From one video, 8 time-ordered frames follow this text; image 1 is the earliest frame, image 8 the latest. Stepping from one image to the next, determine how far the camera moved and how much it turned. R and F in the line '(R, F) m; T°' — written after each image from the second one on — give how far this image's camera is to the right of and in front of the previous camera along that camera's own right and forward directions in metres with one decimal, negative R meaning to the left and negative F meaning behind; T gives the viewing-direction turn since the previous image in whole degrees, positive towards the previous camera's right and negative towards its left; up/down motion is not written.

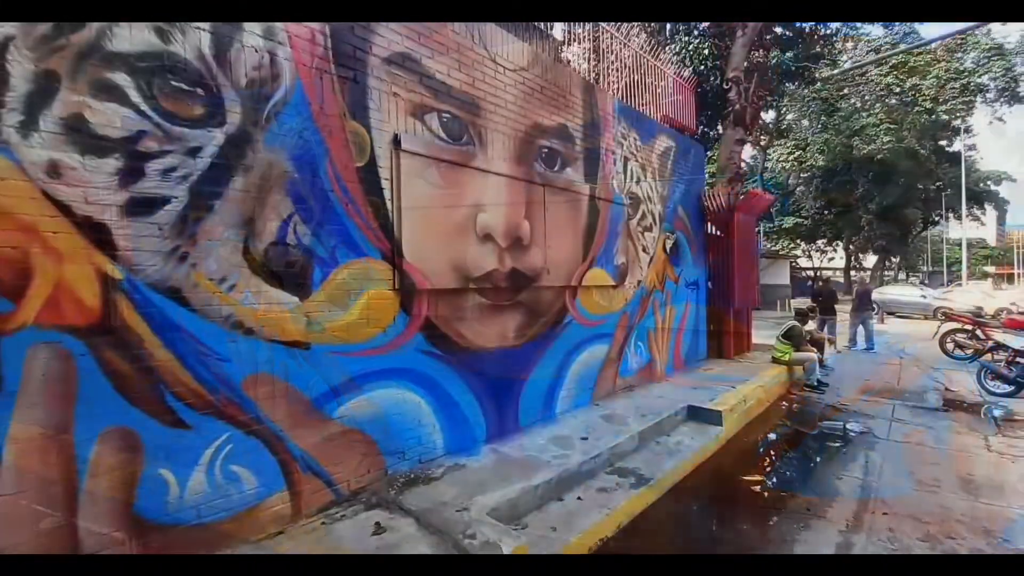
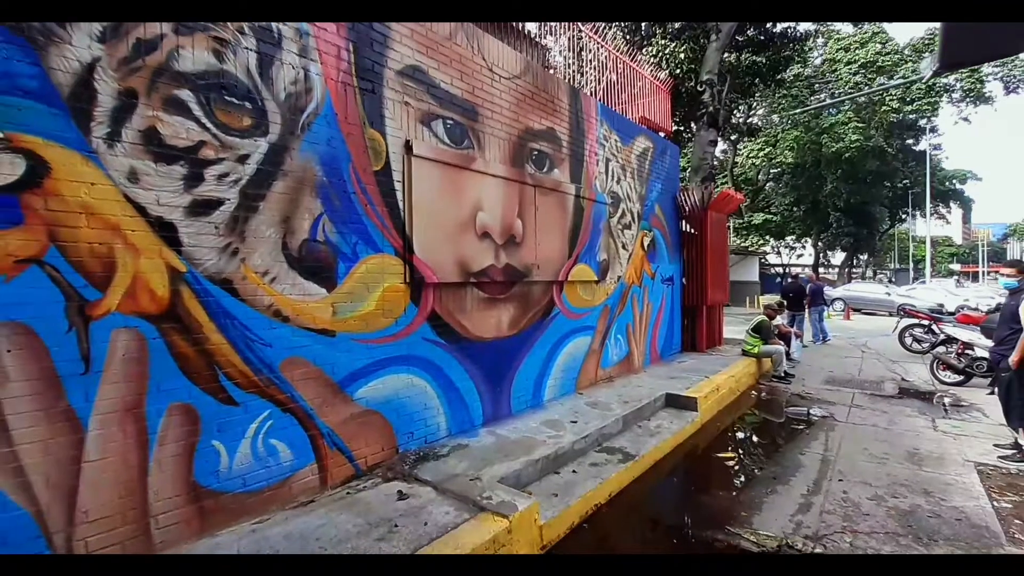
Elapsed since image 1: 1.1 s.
(-0.2, -0.4) m; +2°
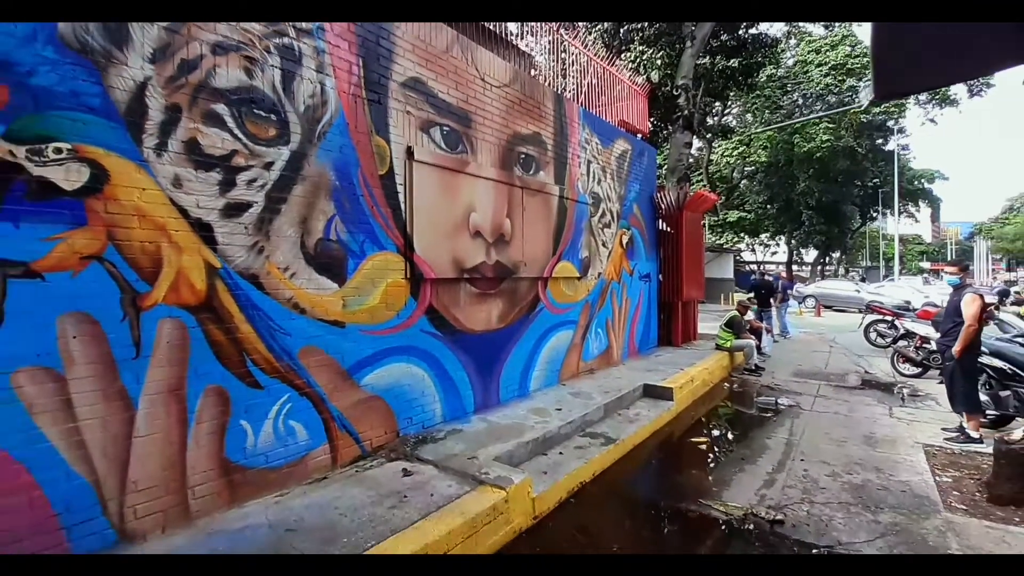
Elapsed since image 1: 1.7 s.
(-0.1, -0.4) m; +2°
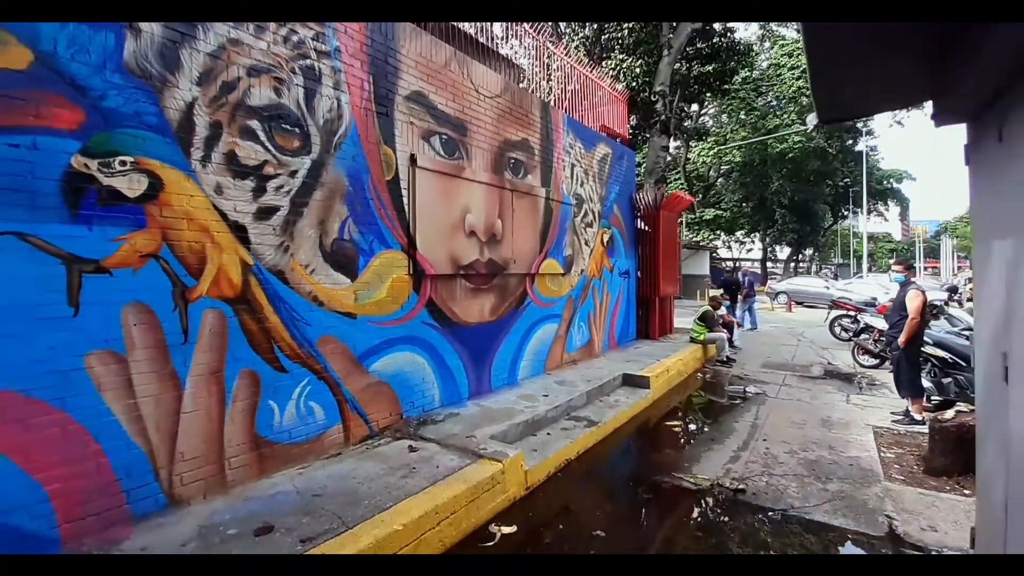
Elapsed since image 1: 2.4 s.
(-0.1, -0.4) m; +2°
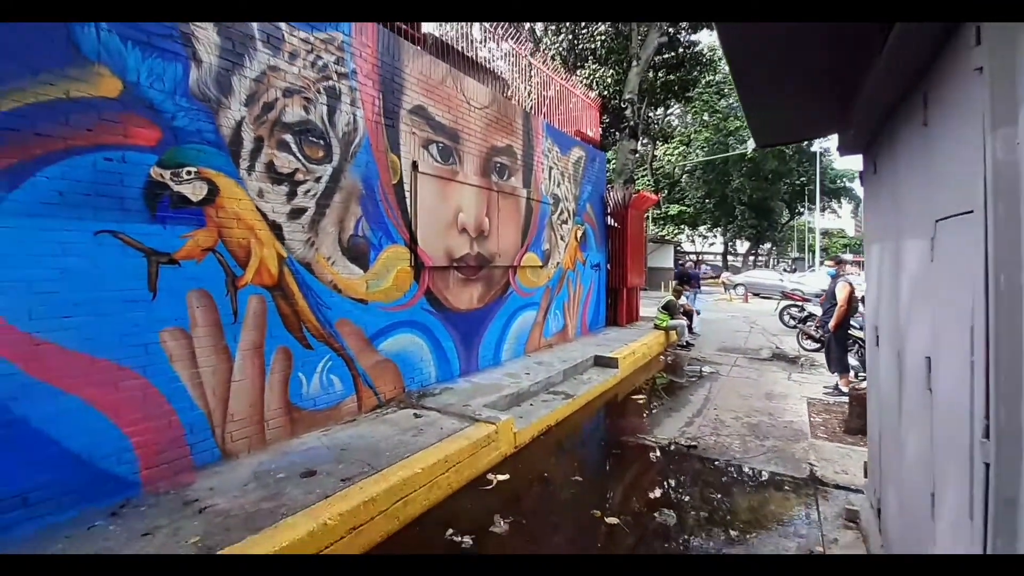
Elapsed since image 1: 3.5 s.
(-0.2, -0.7) m; +3°
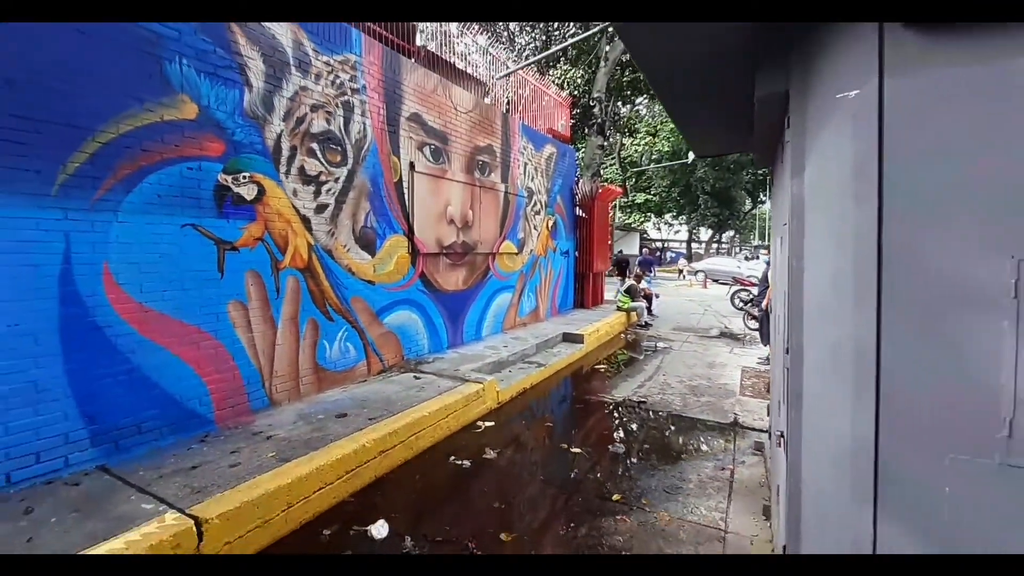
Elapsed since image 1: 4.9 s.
(-0.2, -1.0) m; +3°
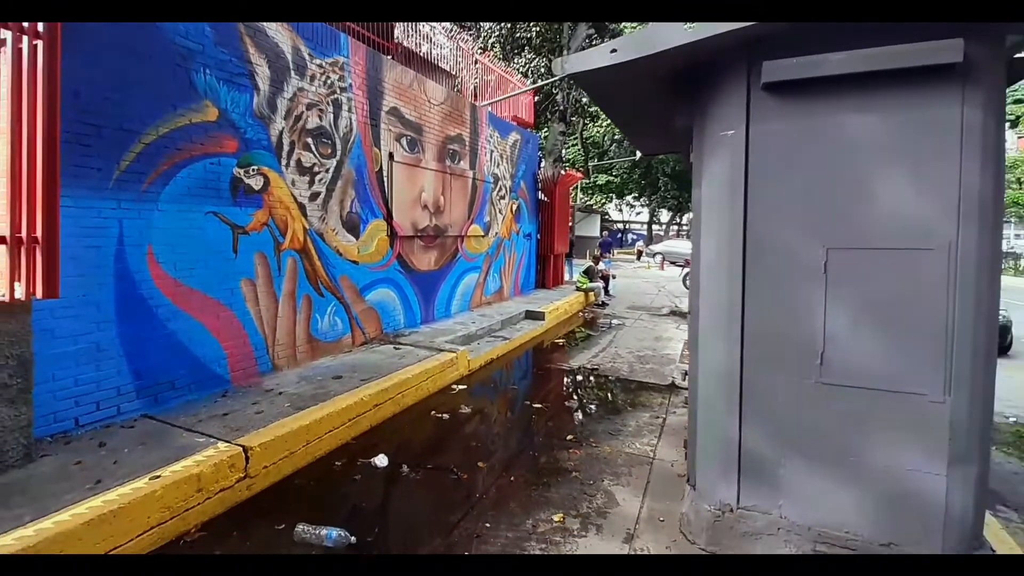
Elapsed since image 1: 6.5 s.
(-0.1, -0.8) m; +4°
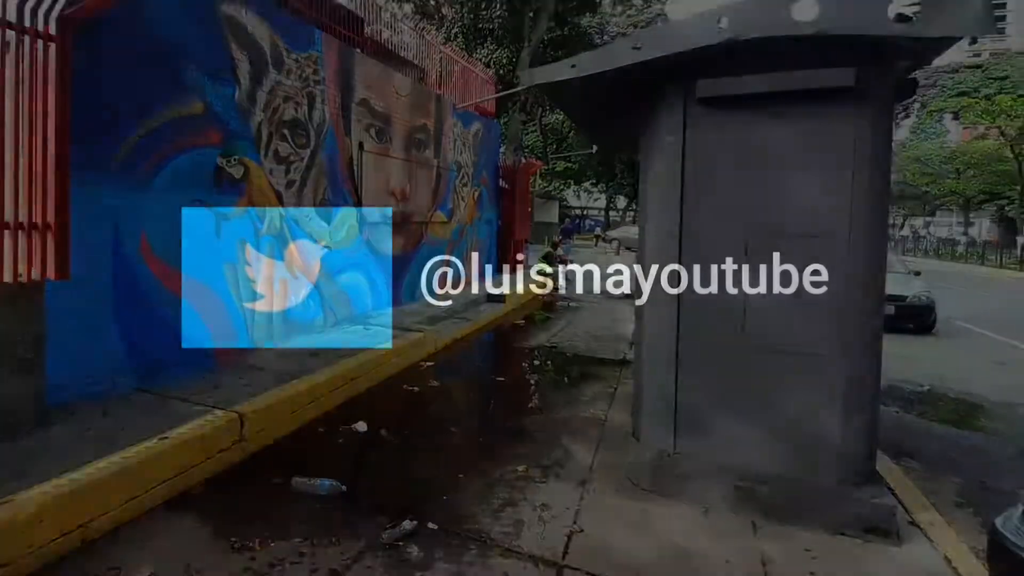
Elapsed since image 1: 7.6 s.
(-0.1, -0.5) m; +4°
